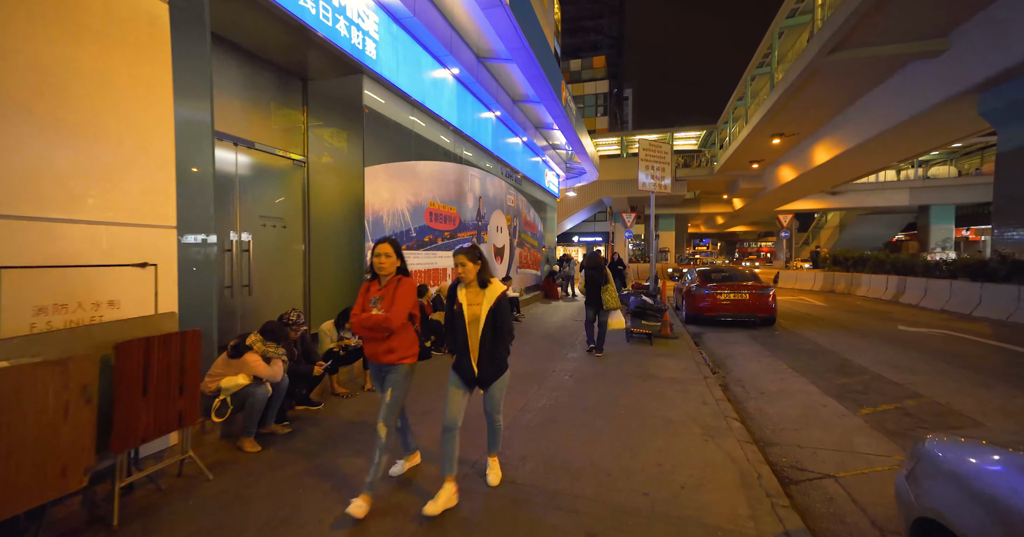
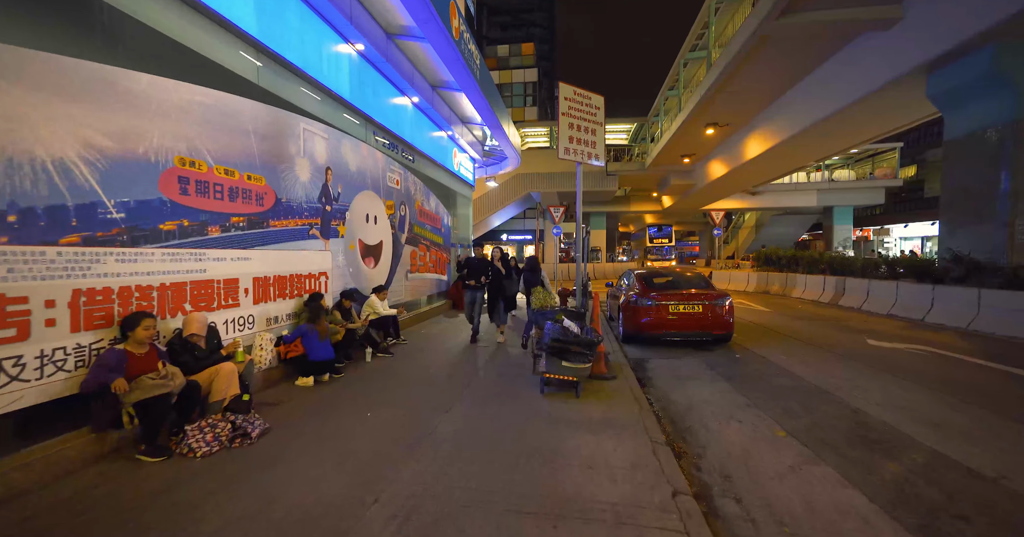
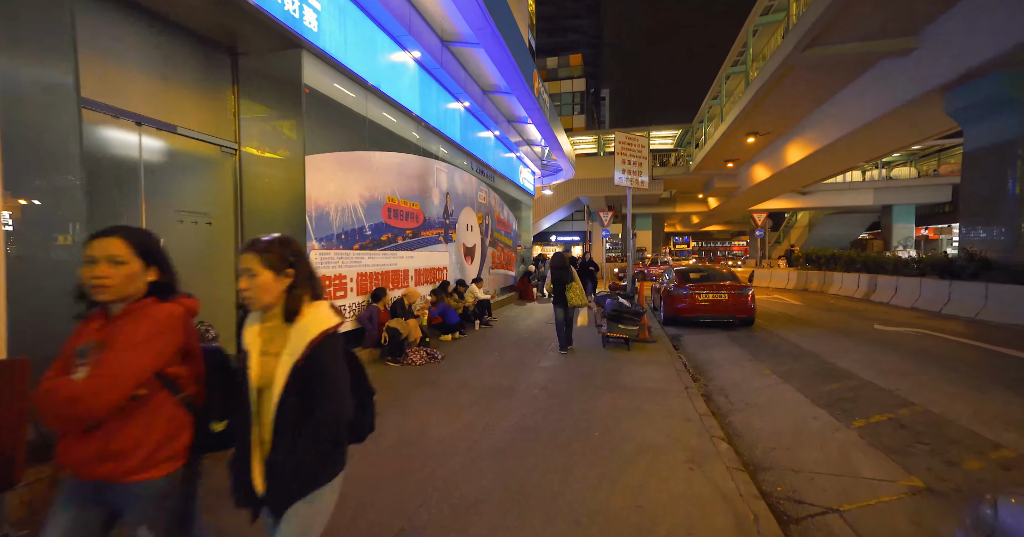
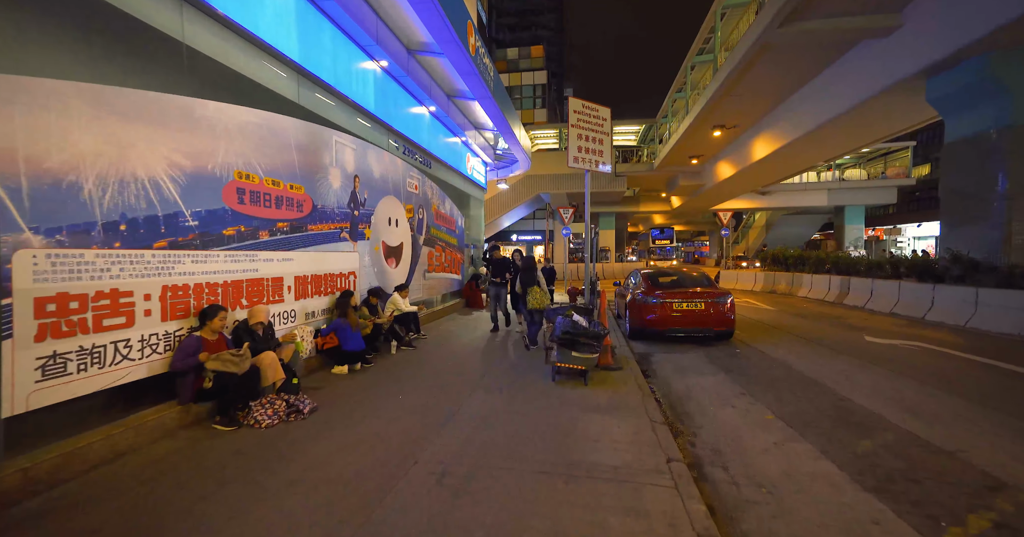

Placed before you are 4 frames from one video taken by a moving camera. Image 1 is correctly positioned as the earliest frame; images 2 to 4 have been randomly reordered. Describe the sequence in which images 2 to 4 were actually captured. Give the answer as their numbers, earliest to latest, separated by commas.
3, 4, 2
